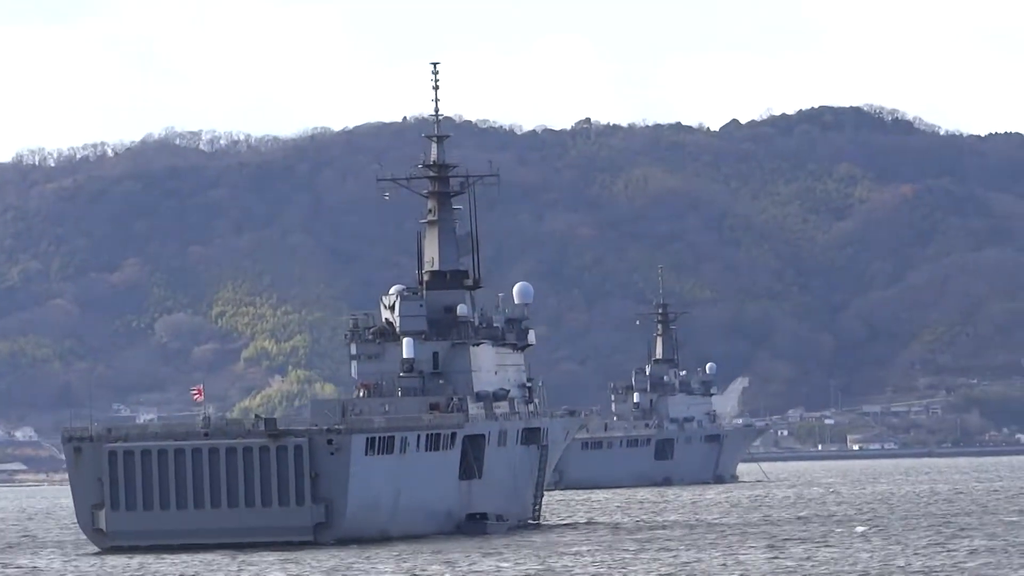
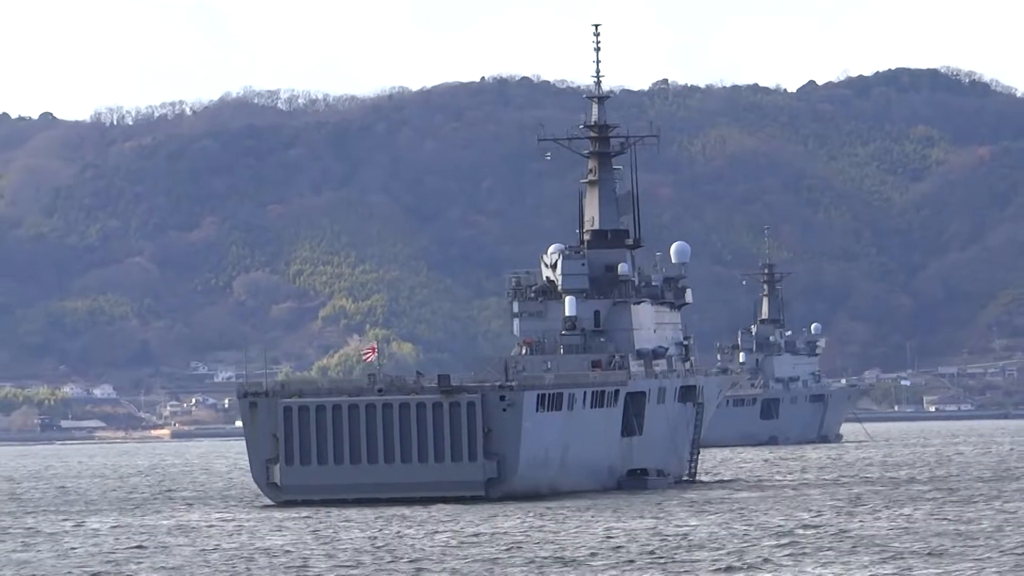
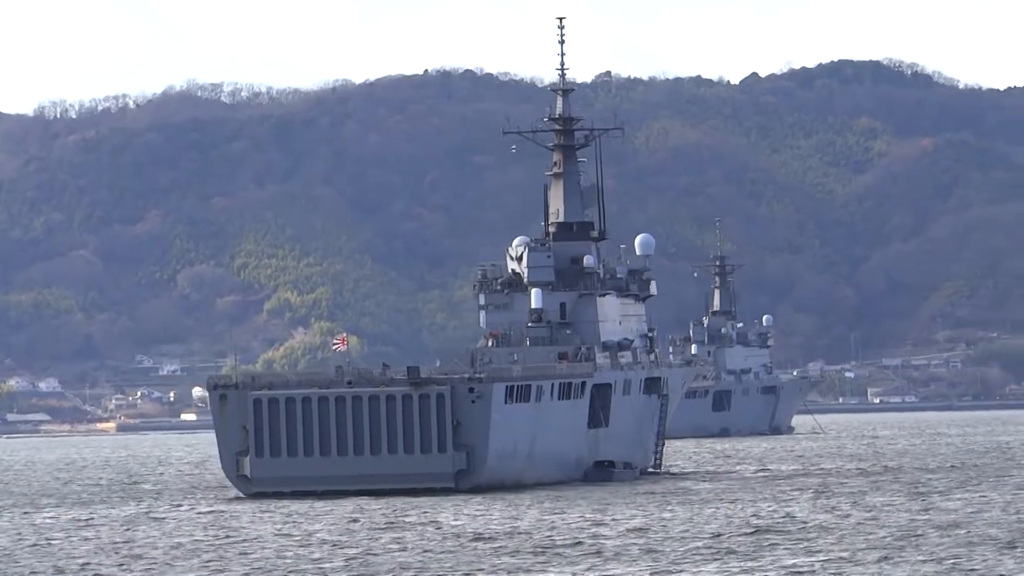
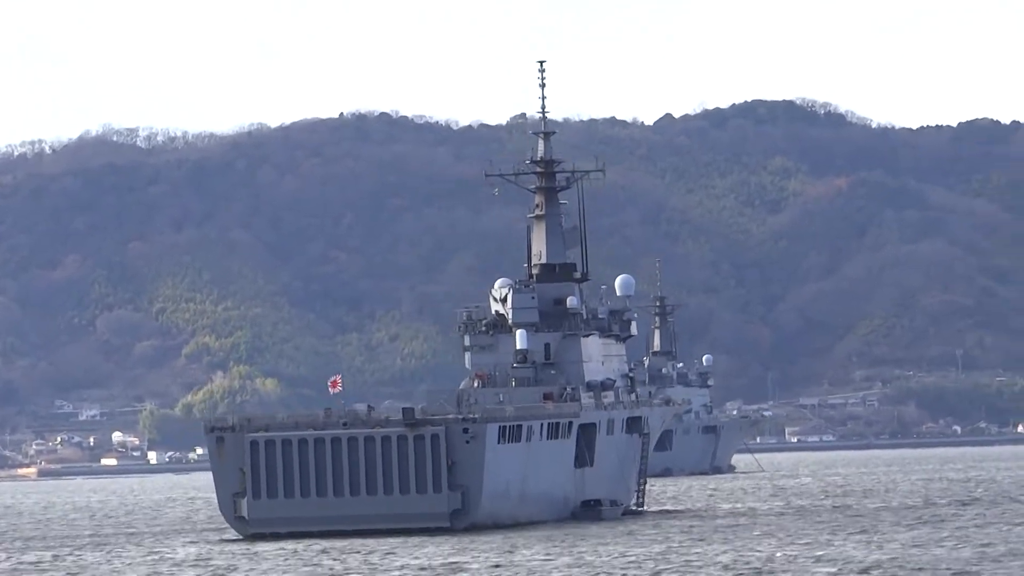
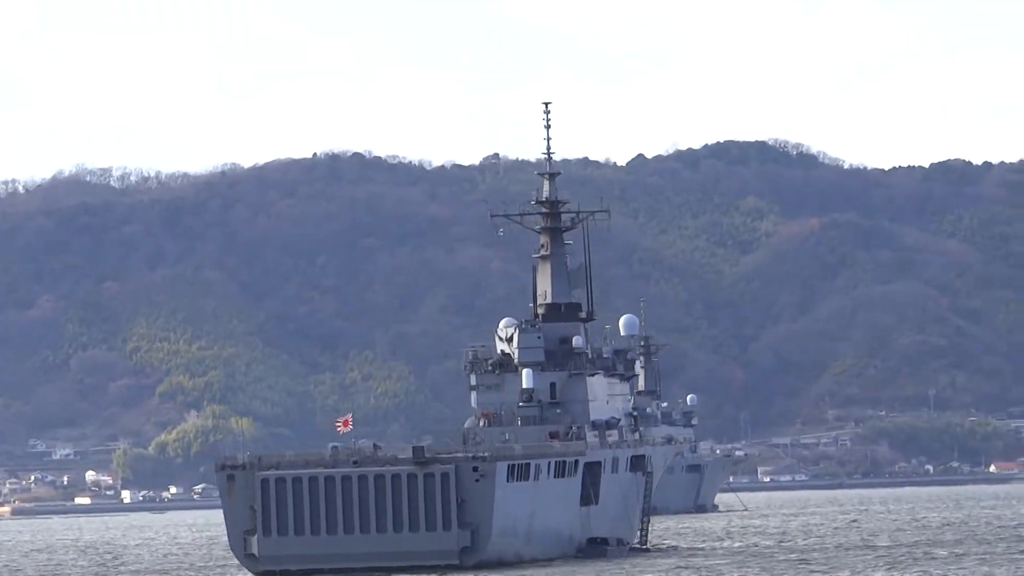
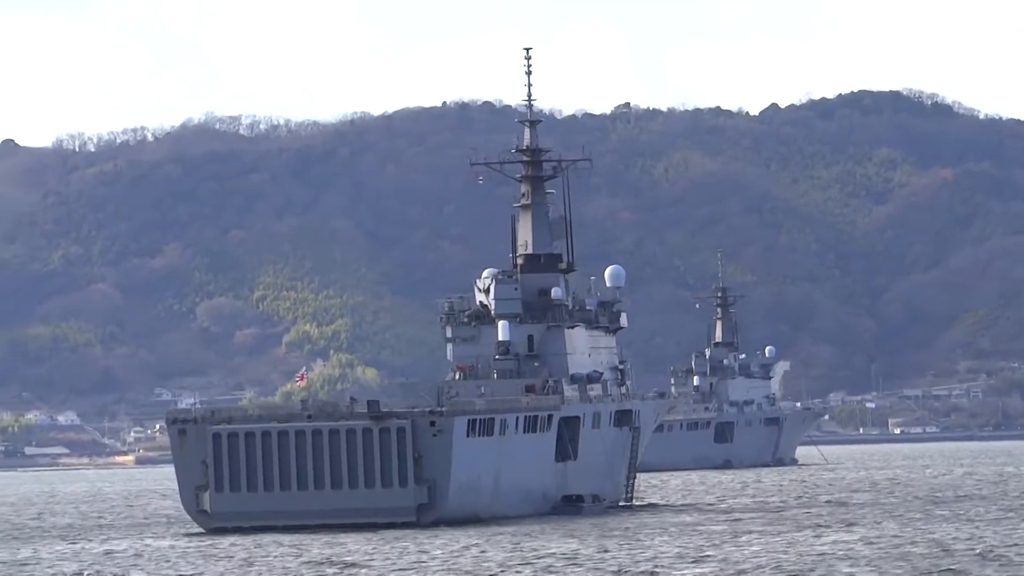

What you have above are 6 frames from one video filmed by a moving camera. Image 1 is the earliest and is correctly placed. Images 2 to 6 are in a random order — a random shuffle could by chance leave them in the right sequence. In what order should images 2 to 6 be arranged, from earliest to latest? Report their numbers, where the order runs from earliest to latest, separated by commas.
6, 2, 3, 4, 5
